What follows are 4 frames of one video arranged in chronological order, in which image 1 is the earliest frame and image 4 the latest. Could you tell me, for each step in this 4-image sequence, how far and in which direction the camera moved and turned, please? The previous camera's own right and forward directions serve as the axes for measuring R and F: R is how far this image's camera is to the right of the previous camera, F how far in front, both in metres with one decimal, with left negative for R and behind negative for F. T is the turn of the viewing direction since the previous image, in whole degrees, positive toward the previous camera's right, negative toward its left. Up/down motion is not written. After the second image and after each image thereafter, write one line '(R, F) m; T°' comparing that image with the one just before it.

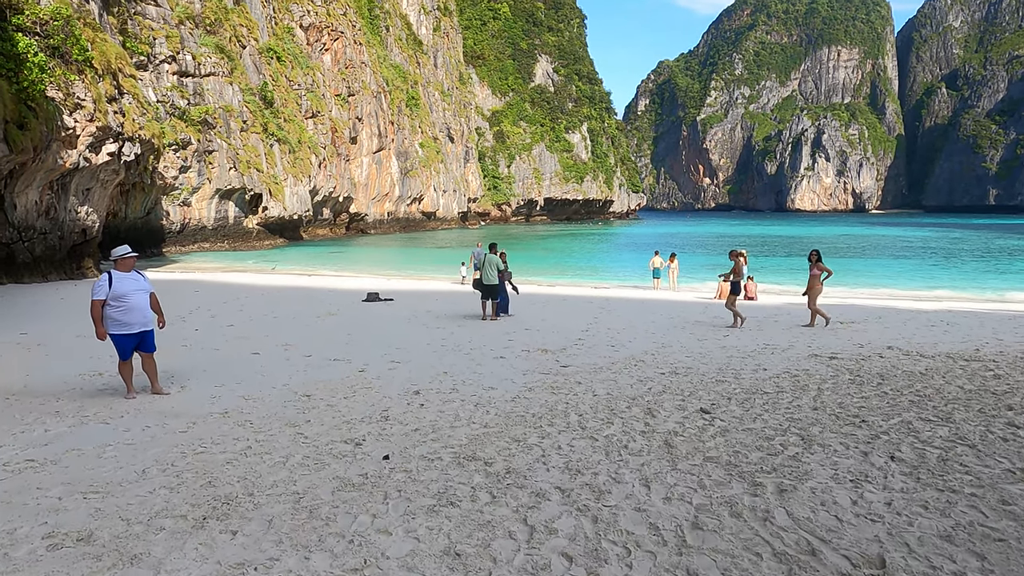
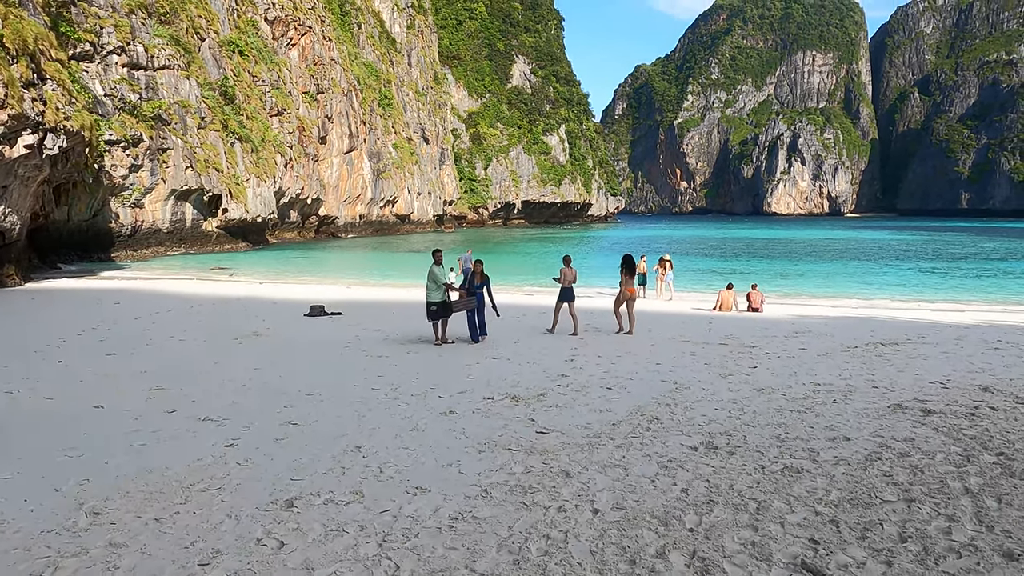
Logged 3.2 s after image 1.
(+0.1, +1.9) m; +2°
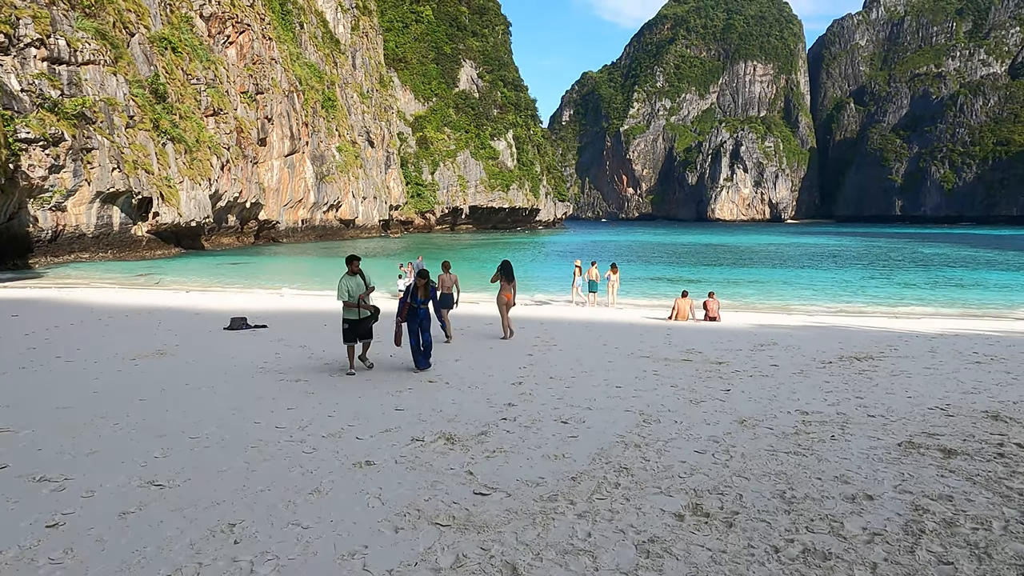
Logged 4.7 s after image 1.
(+0.1, +0.9) m; +4°
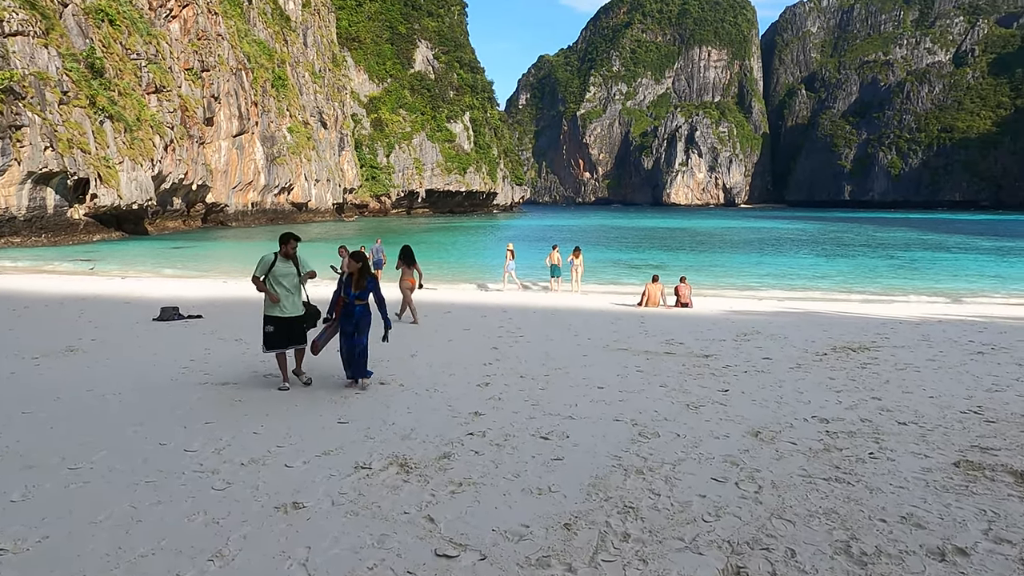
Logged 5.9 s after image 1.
(-0.1, +0.8) m; +3°
